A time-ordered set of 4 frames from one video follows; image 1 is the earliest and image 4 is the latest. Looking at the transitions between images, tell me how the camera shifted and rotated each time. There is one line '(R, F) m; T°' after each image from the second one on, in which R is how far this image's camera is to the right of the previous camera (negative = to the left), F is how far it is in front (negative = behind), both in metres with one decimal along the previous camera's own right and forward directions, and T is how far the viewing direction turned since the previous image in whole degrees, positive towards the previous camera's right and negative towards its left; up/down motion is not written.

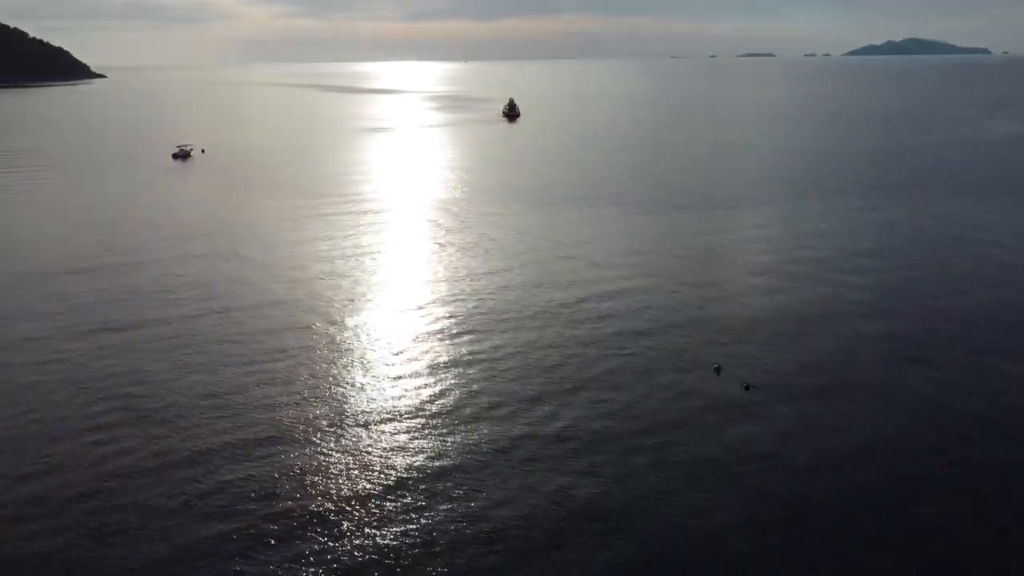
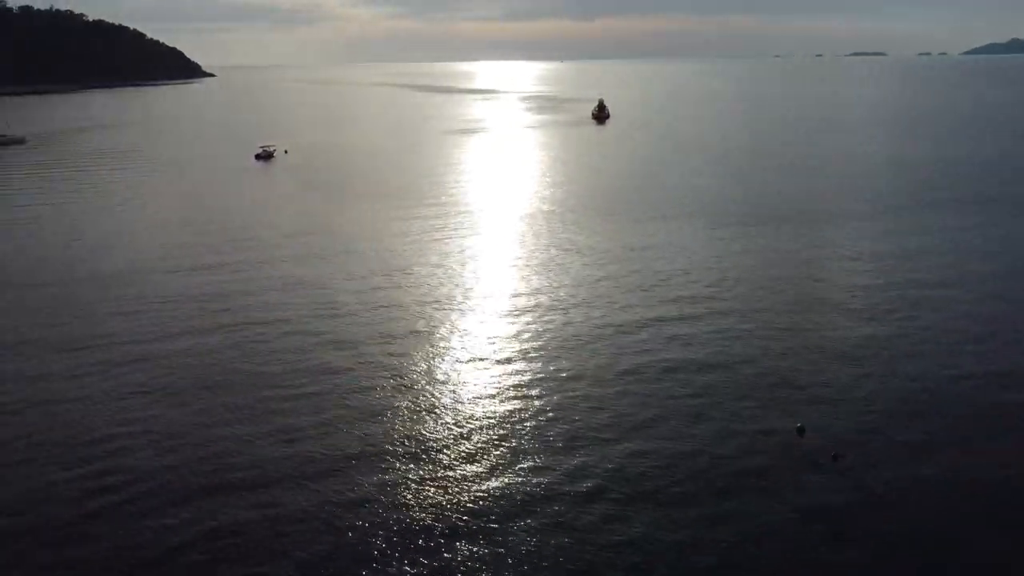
(+0.7, +1.1) m; -6°
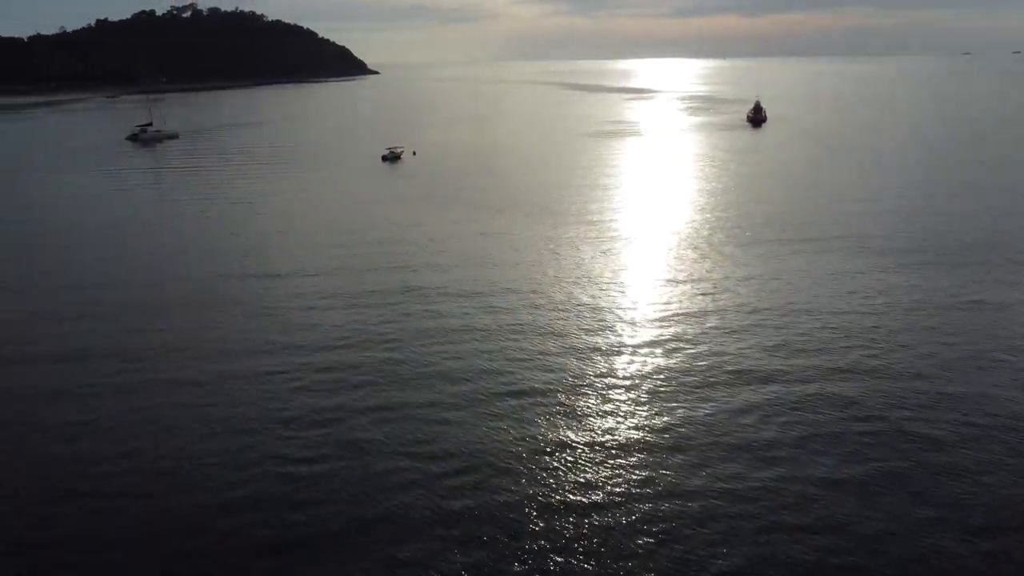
(+1.0, +2.2) m; -11°
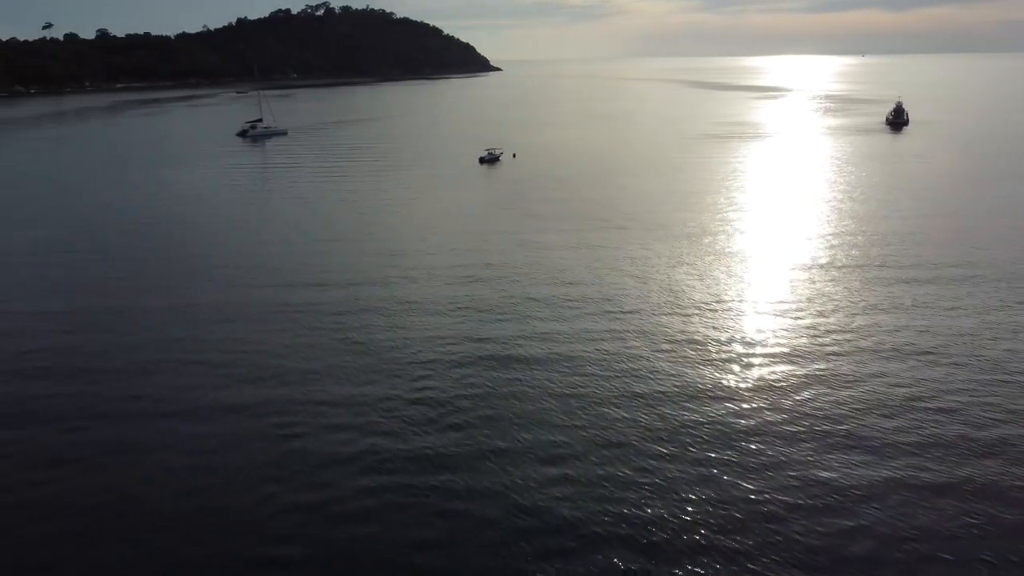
(+0.9, +2.1) m; -8°
